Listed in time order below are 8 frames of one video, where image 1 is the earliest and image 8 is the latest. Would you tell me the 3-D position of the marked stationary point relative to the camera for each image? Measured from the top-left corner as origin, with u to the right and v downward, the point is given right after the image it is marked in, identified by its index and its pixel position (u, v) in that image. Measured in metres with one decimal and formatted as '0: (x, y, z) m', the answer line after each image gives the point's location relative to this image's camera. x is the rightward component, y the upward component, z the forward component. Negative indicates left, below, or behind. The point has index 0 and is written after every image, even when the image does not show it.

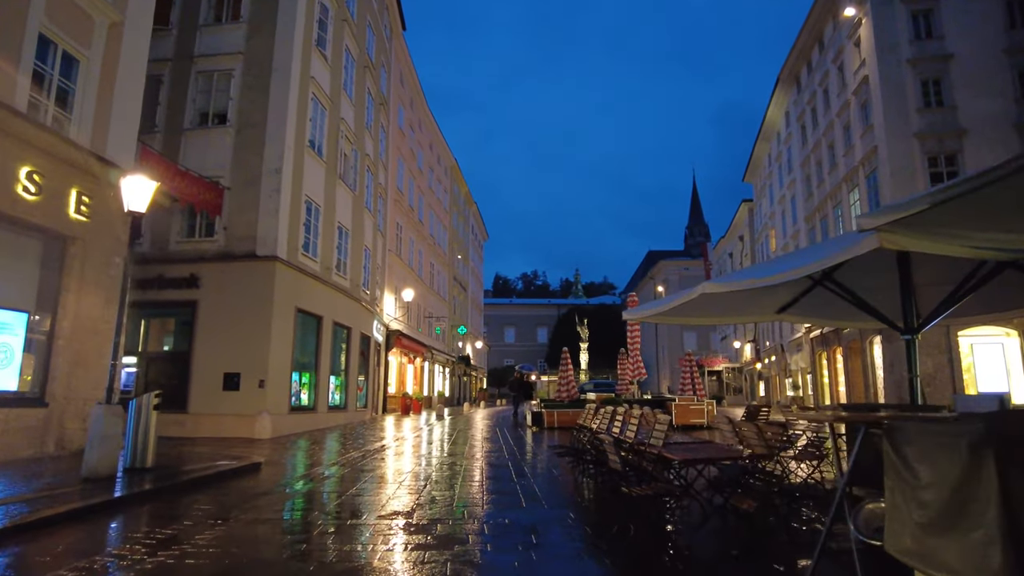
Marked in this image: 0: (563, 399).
0: (+1.5, -3.3, +19.7) m
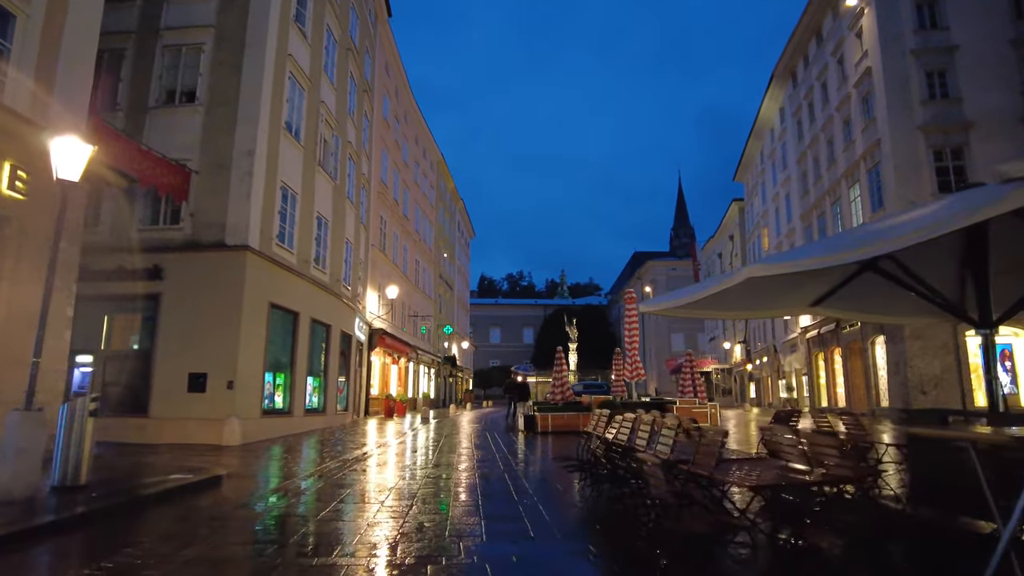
0: (+1.3, -3.2, +18.6) m
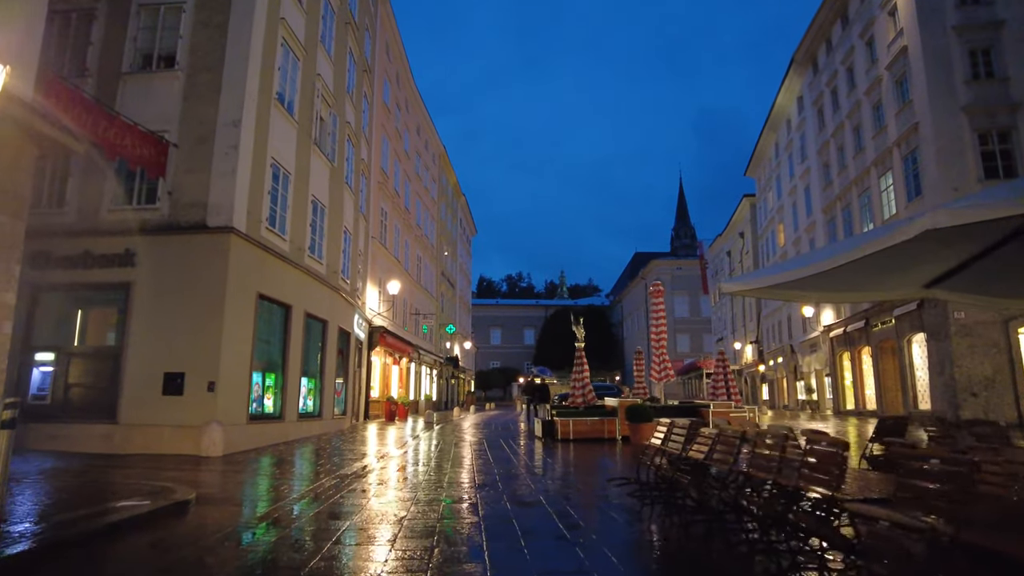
0: (+1.7, -3.0, +16.8) m
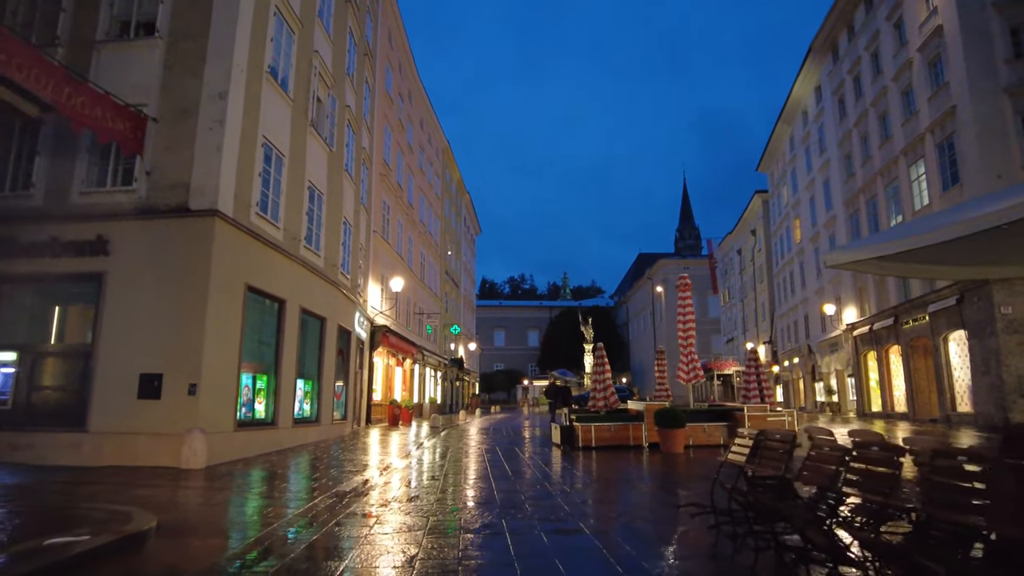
0: (+2.0, -2.8, +15.4) m
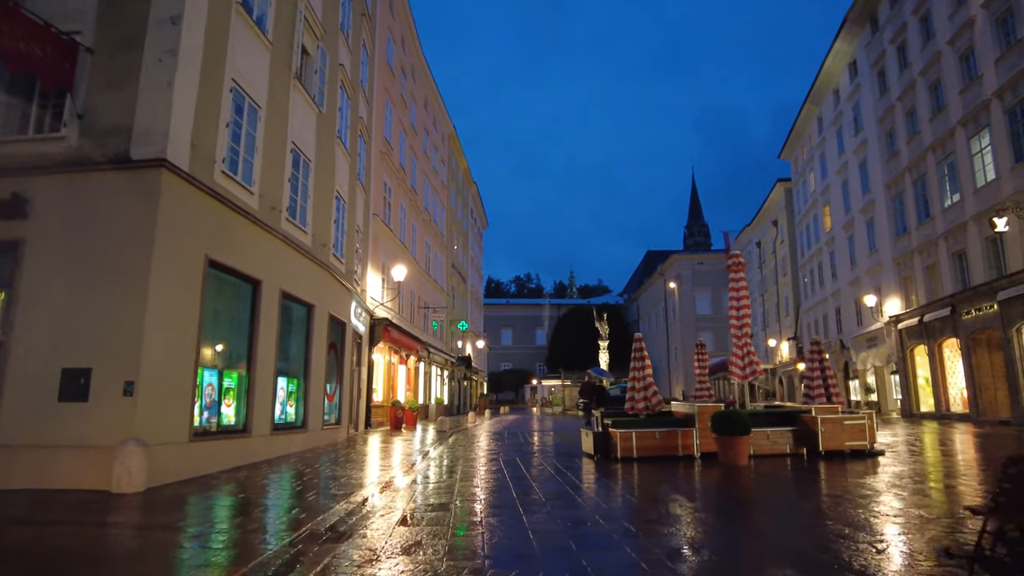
0: (+2.5, -2.4, +12.9) m
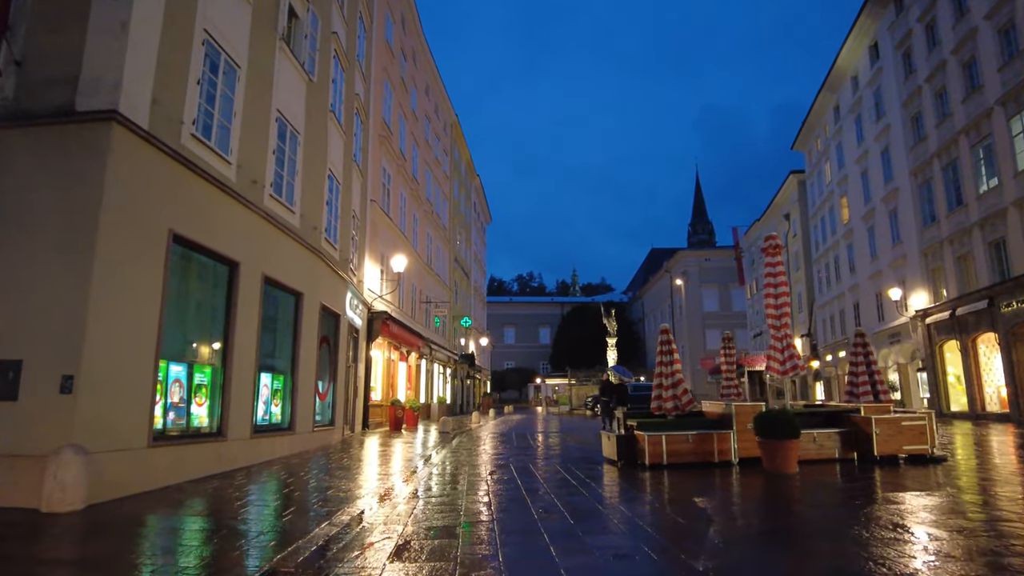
0: (+2.7, -2.1, +11.5) m
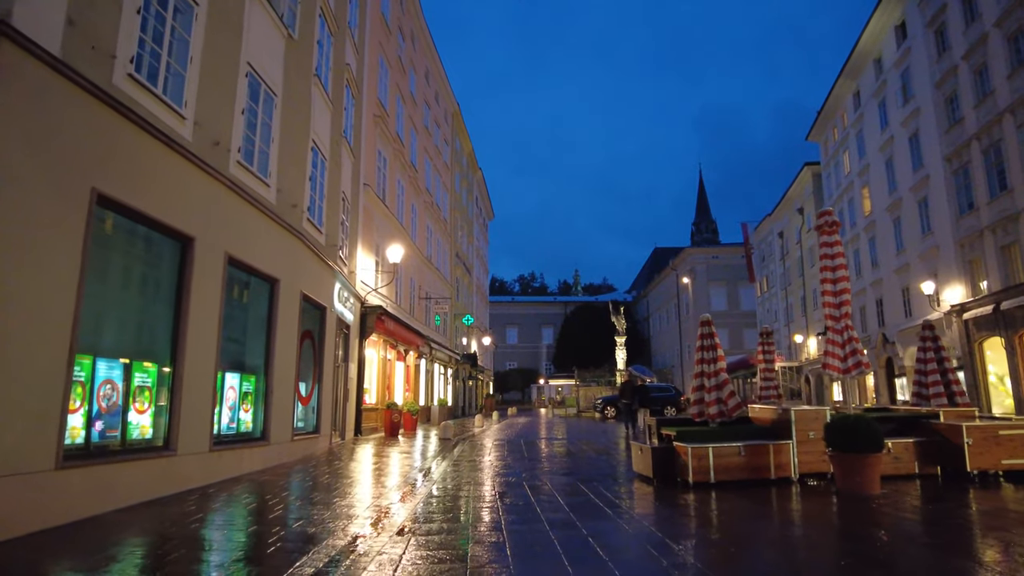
0: (+2.9, -1.9, +9.7) m
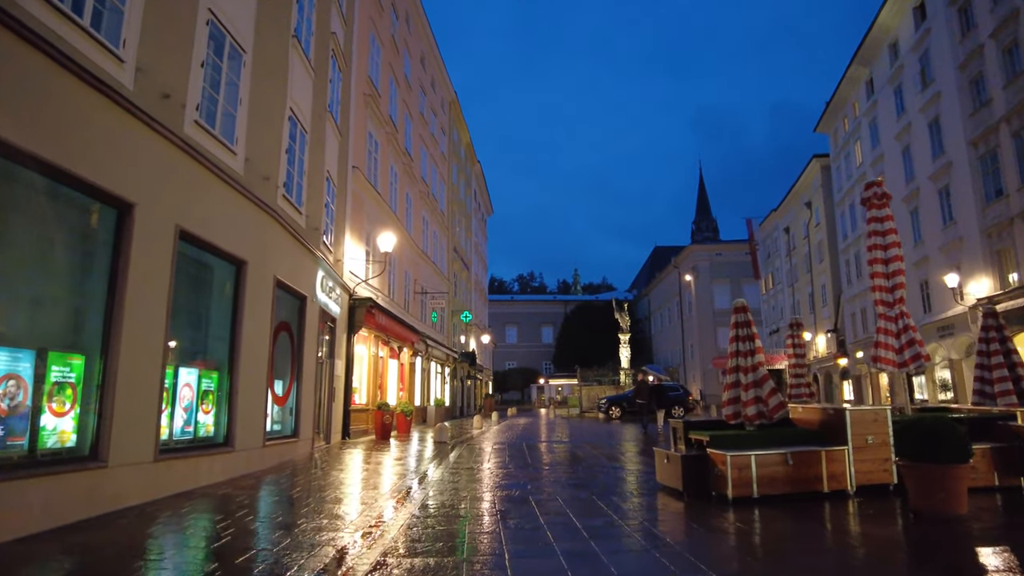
0: (+2.9, -1.6, +8.3) m
